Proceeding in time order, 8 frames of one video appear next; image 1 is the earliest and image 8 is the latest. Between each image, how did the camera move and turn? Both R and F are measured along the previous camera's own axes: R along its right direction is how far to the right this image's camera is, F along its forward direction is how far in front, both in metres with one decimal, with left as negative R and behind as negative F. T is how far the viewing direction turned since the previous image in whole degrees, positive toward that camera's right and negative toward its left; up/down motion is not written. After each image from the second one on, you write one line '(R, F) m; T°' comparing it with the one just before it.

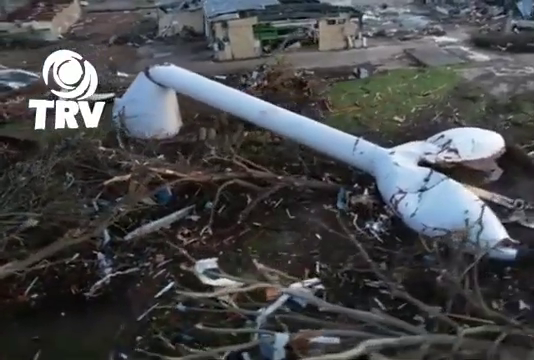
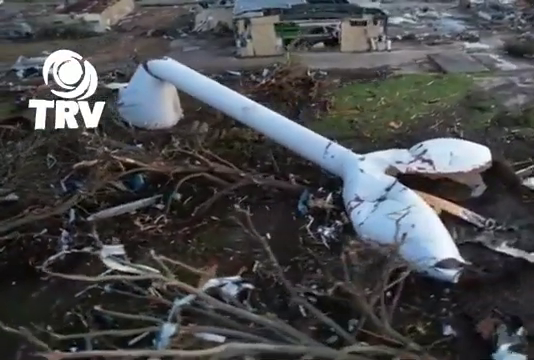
(+1.8, +0.1) m; -8°
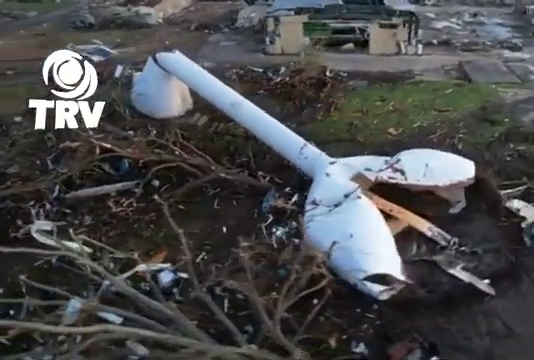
(+1.8, +0.1) m; -9°
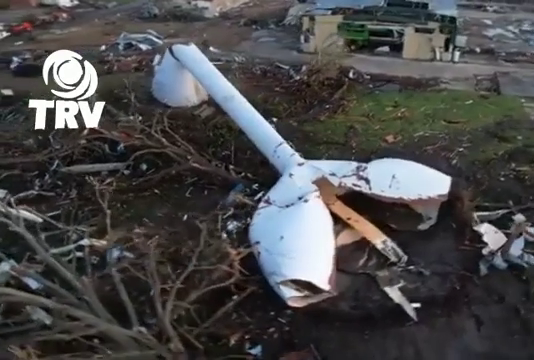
(+1.9, +0.2) m; -10°
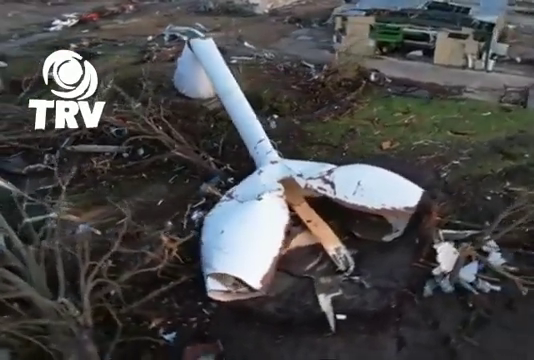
(+1.6, +0.2) m; -9°
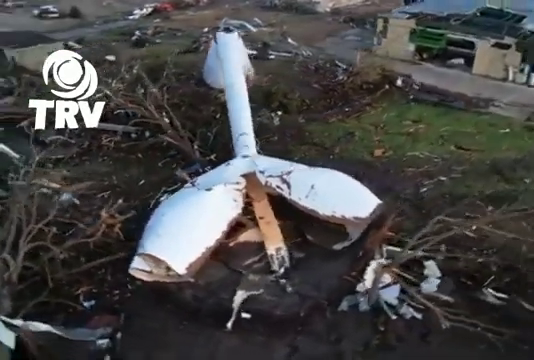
(+1.8, +0.2) m; -10°
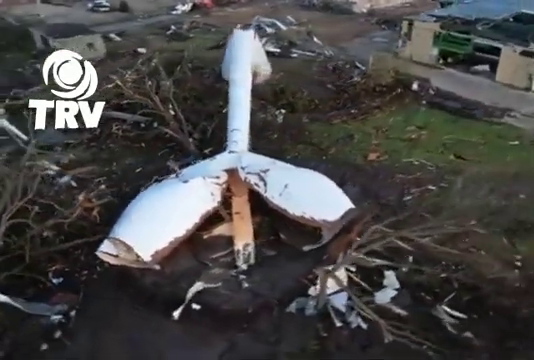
(+1.0, 0.0) m; -6°
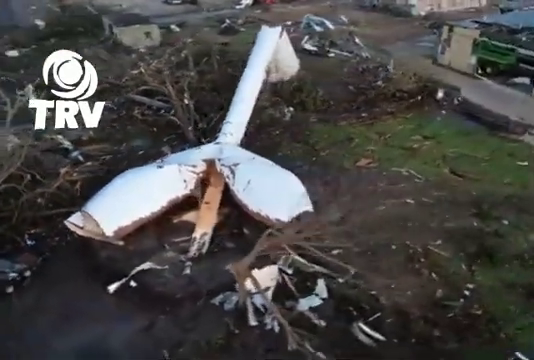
(+1.5, +0.1) m; -9°
